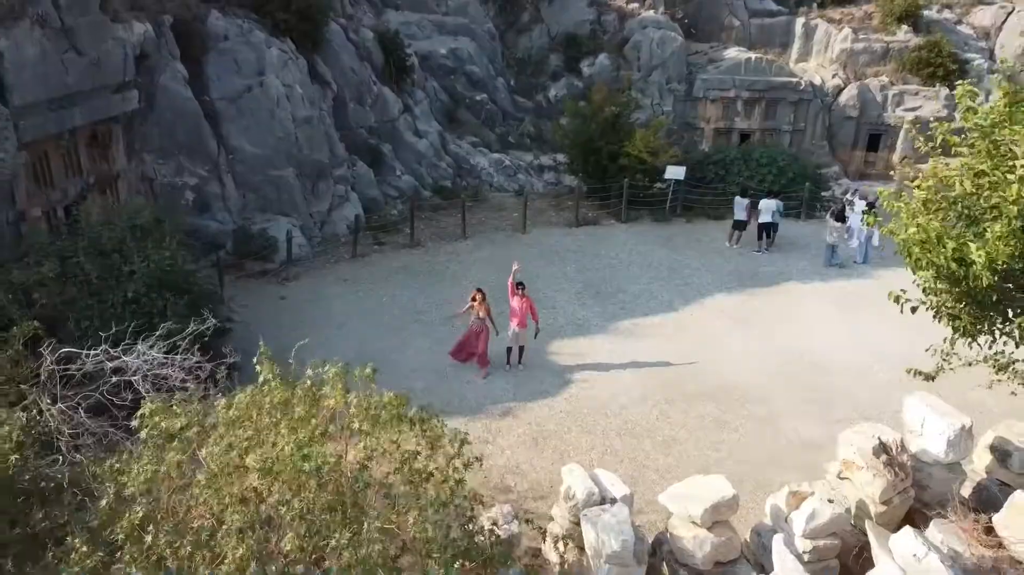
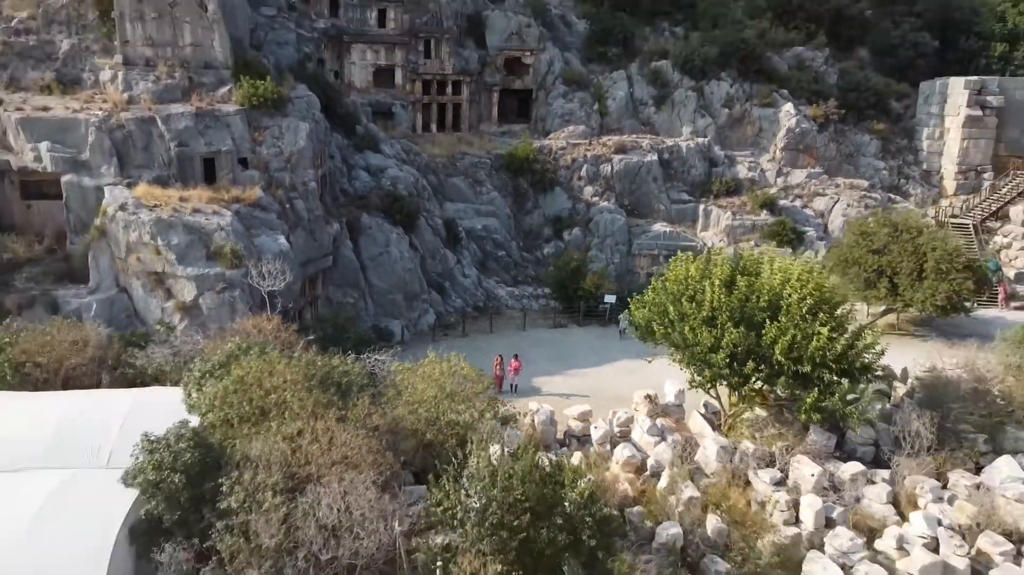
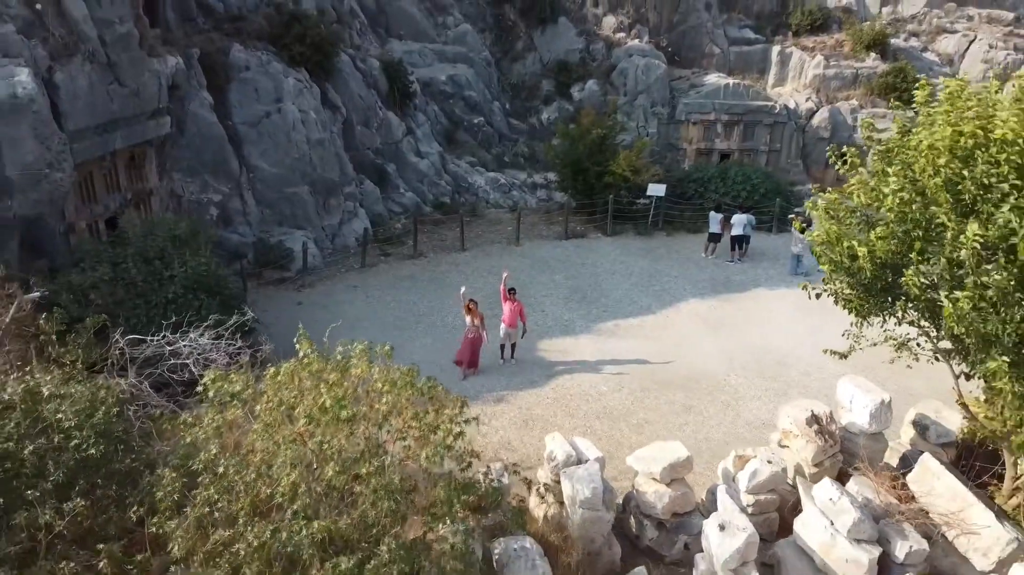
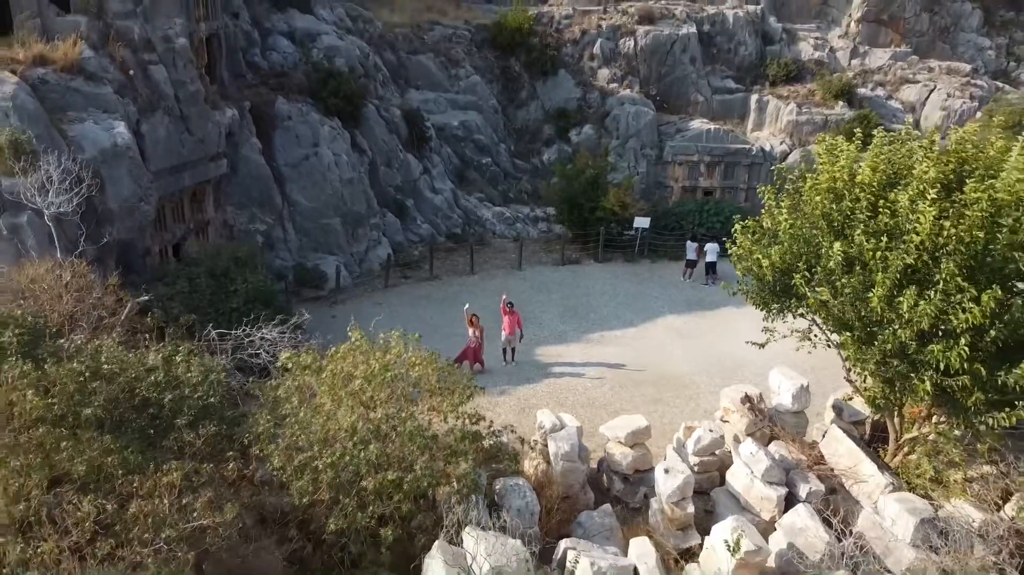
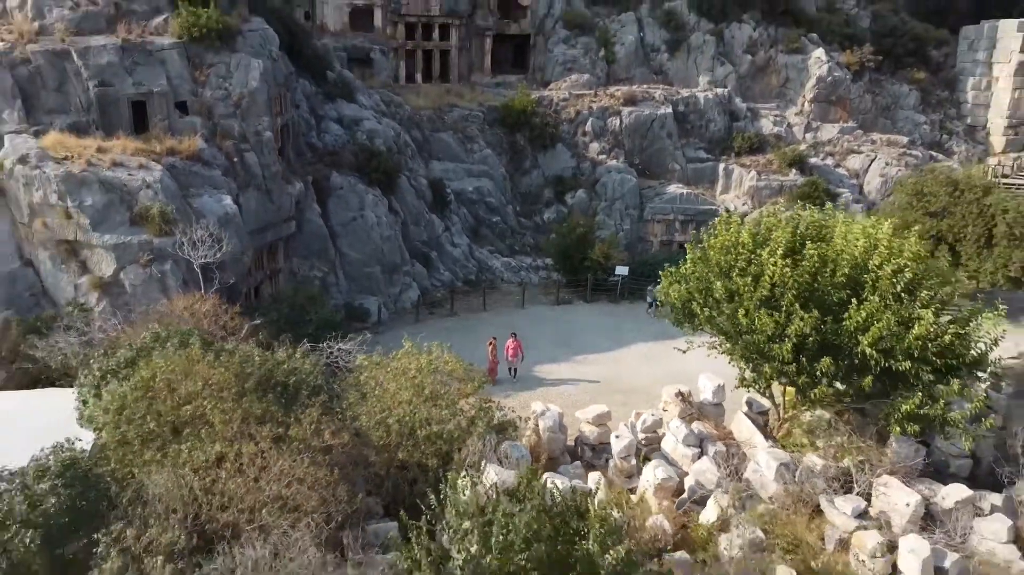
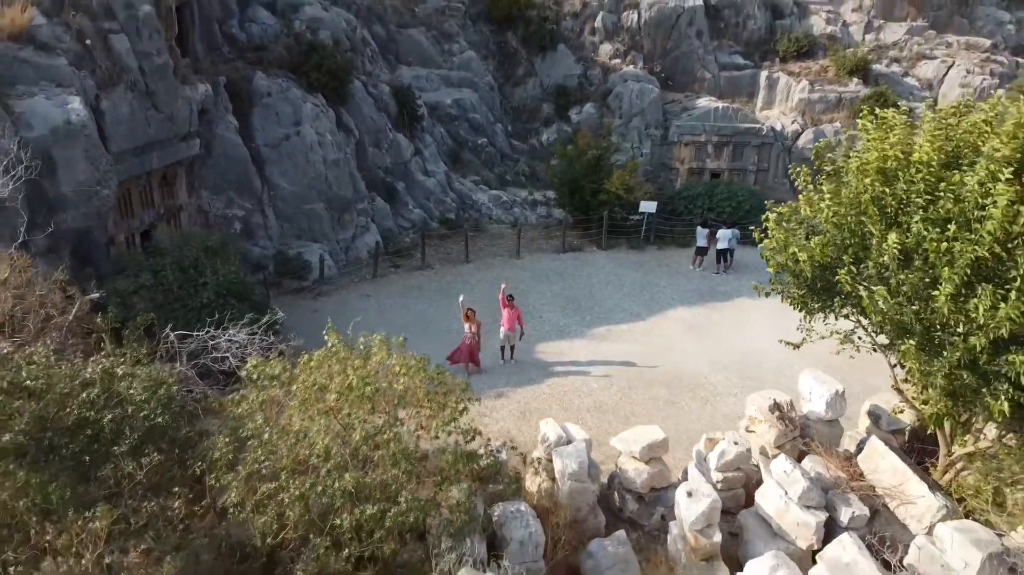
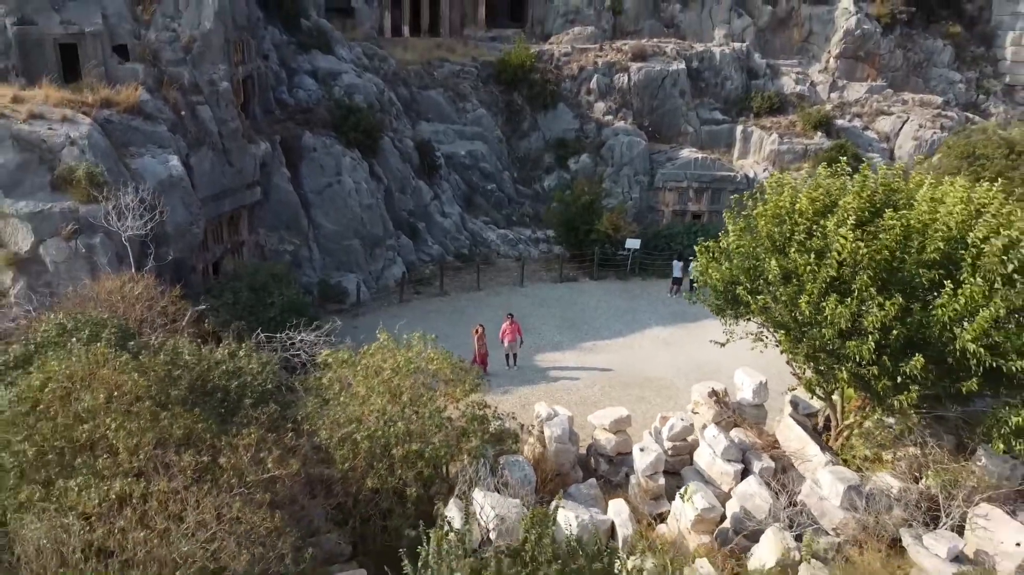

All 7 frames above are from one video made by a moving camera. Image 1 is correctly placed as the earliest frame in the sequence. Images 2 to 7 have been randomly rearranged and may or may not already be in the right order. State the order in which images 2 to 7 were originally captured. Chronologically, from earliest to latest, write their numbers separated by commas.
3, 6, 4, 7, 5, 2
